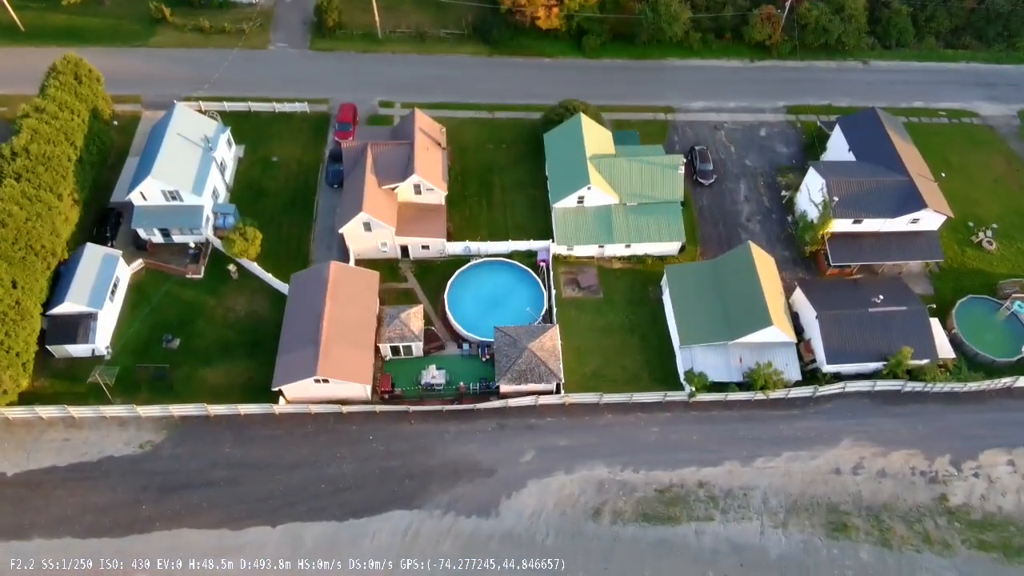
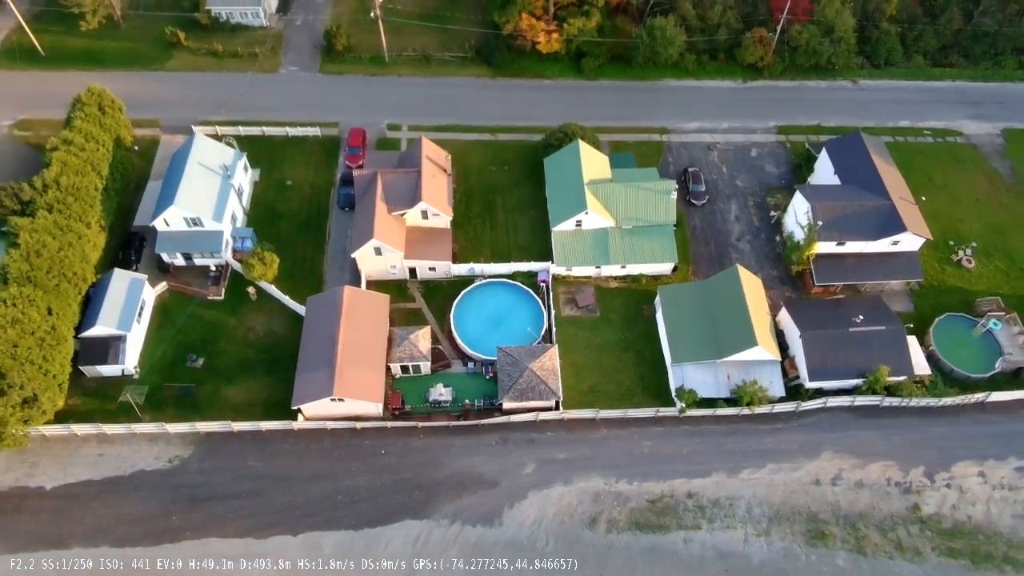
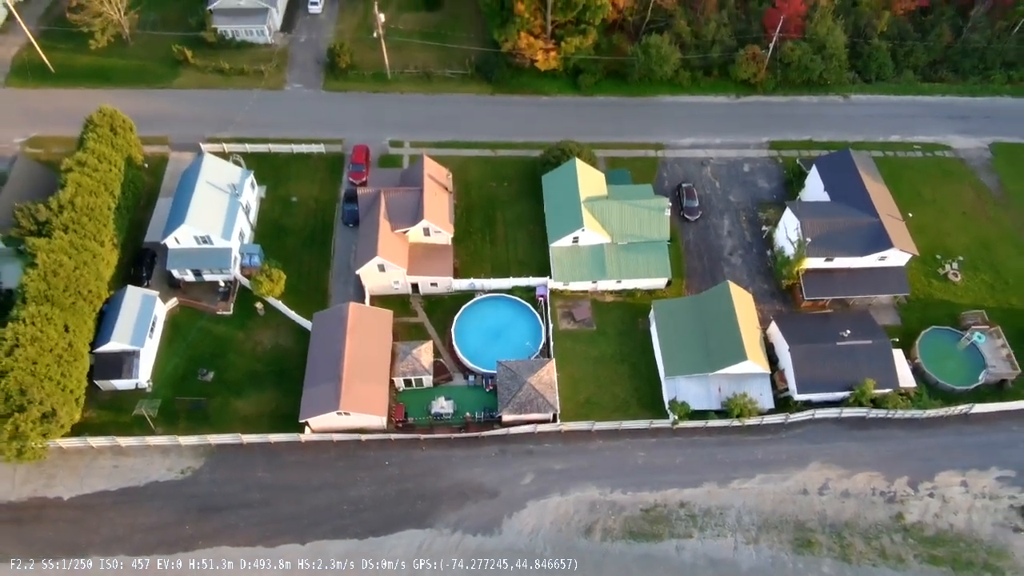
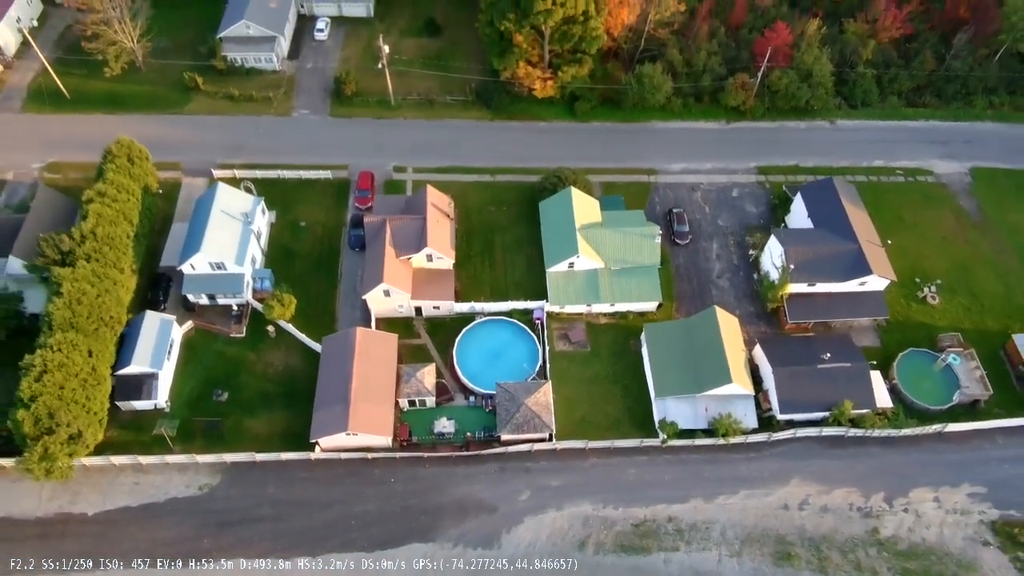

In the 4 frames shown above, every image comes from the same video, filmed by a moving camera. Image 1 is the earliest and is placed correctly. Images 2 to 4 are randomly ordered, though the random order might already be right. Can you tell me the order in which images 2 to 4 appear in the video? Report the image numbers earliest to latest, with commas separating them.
2, 3, 4
